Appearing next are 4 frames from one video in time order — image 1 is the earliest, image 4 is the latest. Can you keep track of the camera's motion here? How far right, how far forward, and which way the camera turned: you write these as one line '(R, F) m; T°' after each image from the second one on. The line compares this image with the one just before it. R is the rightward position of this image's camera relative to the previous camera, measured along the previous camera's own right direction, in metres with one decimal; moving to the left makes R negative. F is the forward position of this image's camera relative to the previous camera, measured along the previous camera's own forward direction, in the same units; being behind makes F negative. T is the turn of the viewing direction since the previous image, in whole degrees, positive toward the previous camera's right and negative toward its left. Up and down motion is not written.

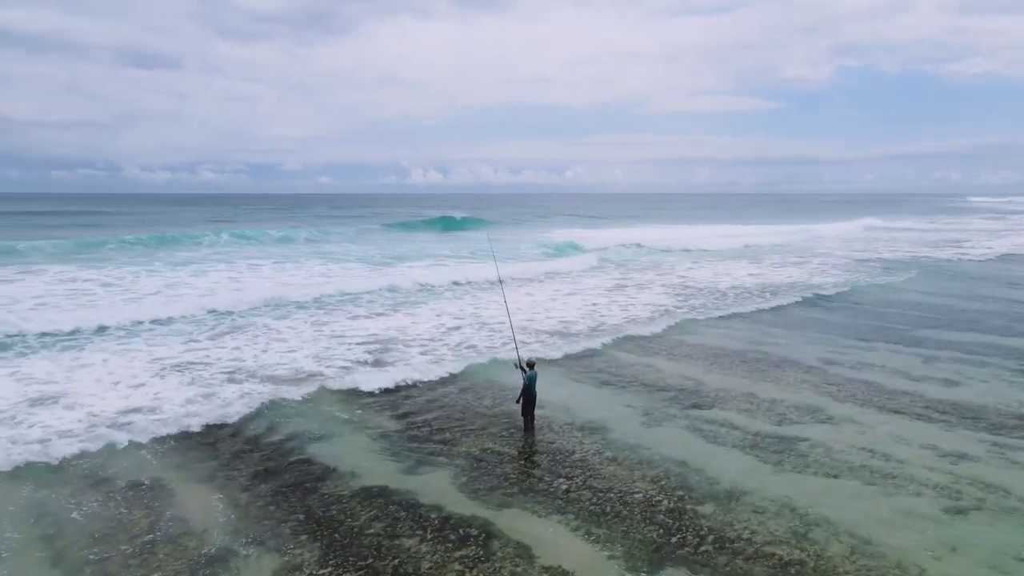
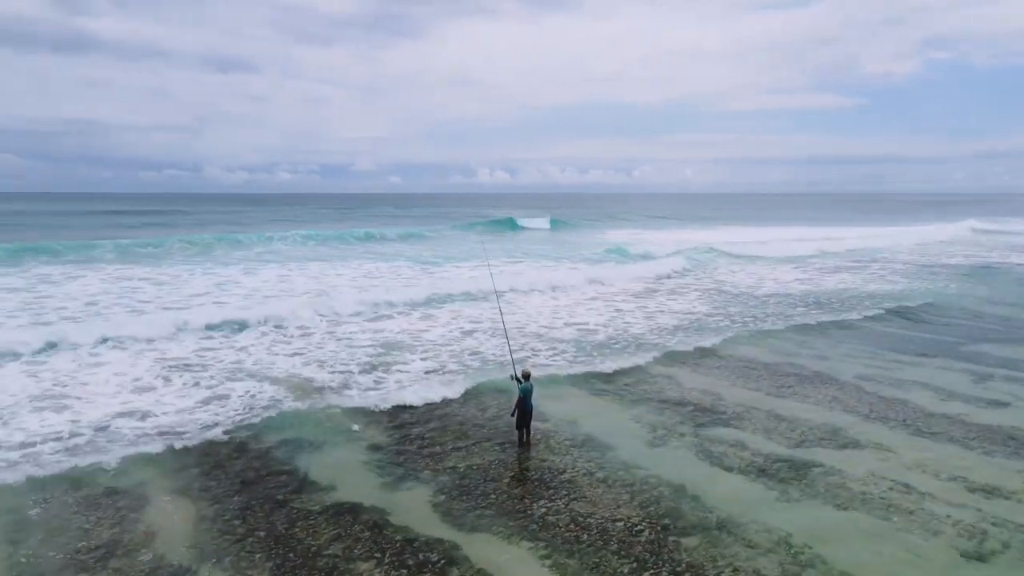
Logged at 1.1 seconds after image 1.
(+0.6, +0.3) m; -5°
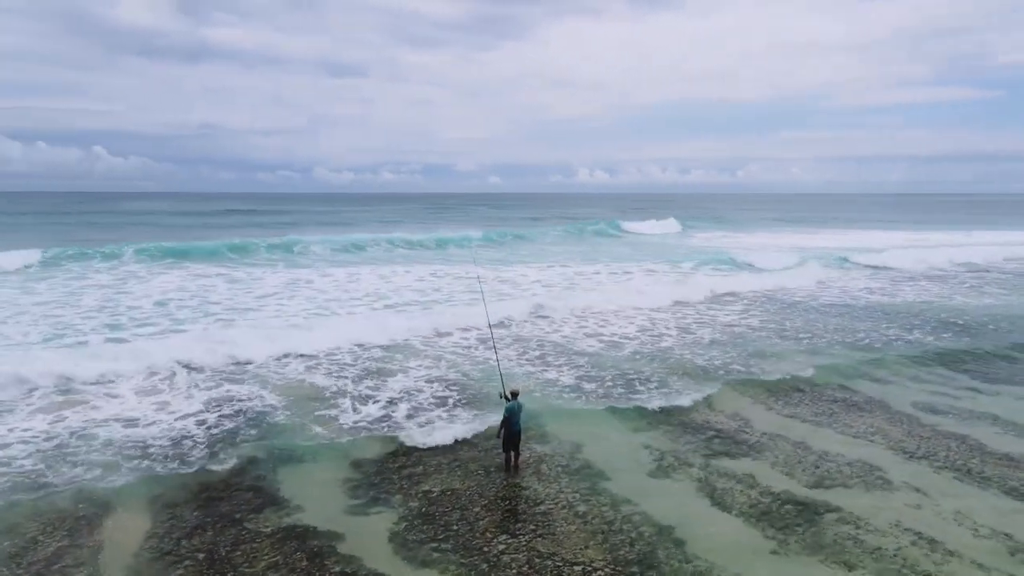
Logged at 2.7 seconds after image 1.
(+0.9, +0.5) m; -7°
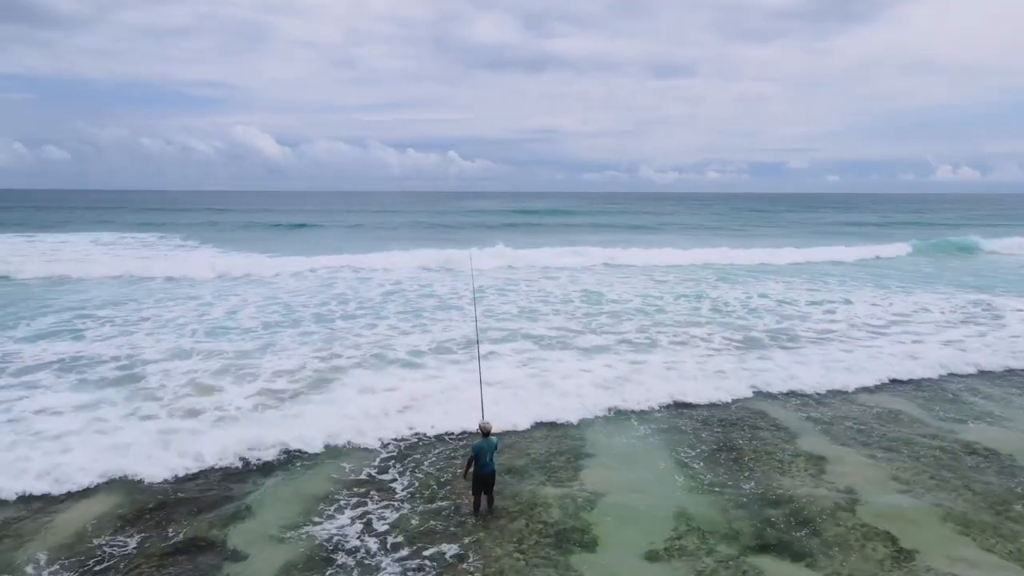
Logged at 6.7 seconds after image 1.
(+2.4, +1.6) m; -24°
